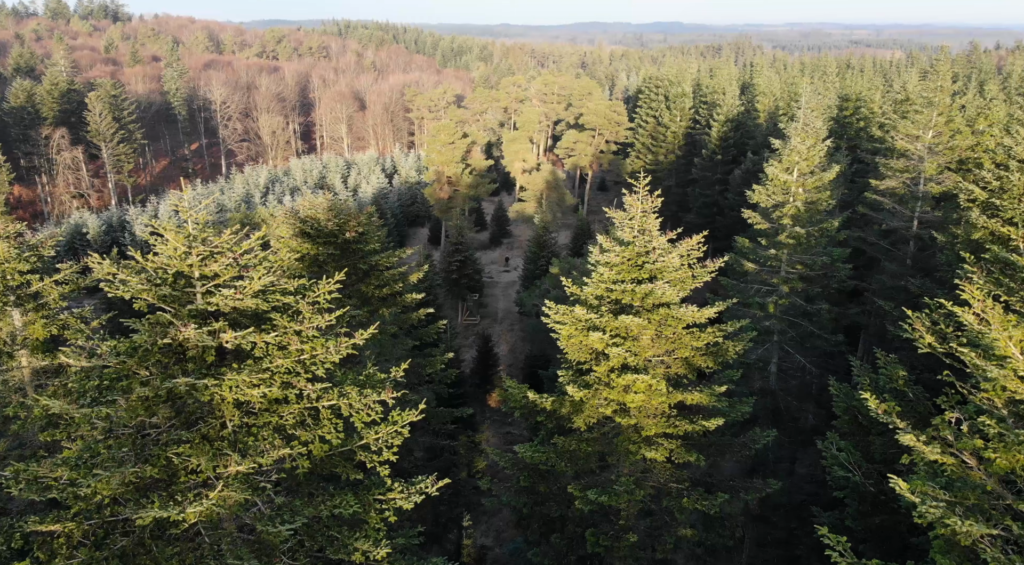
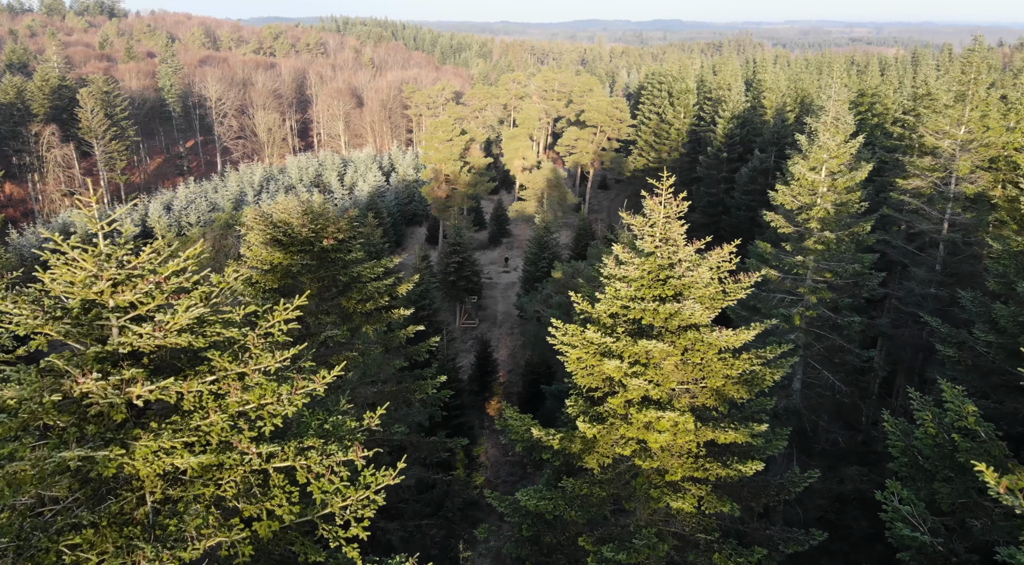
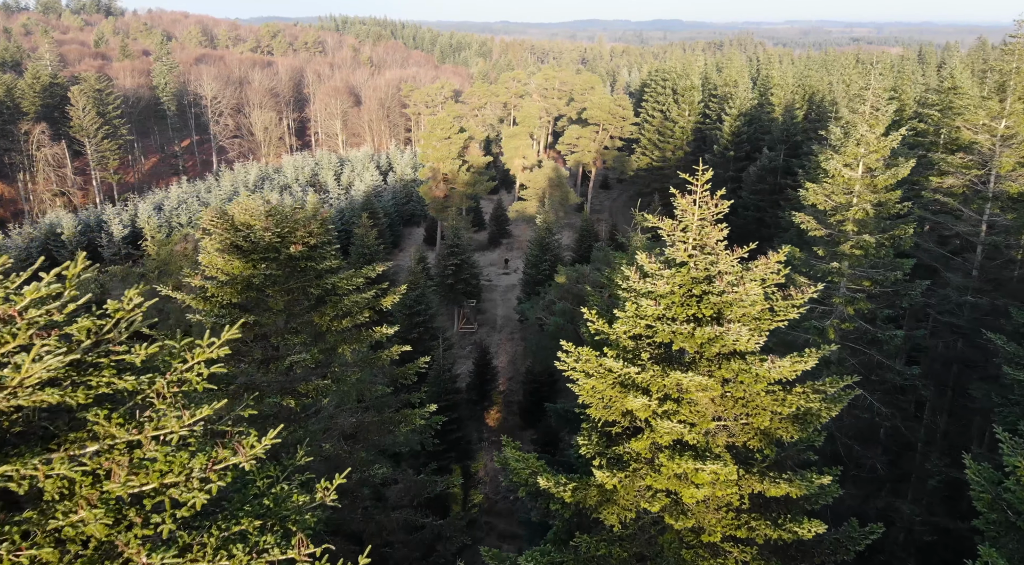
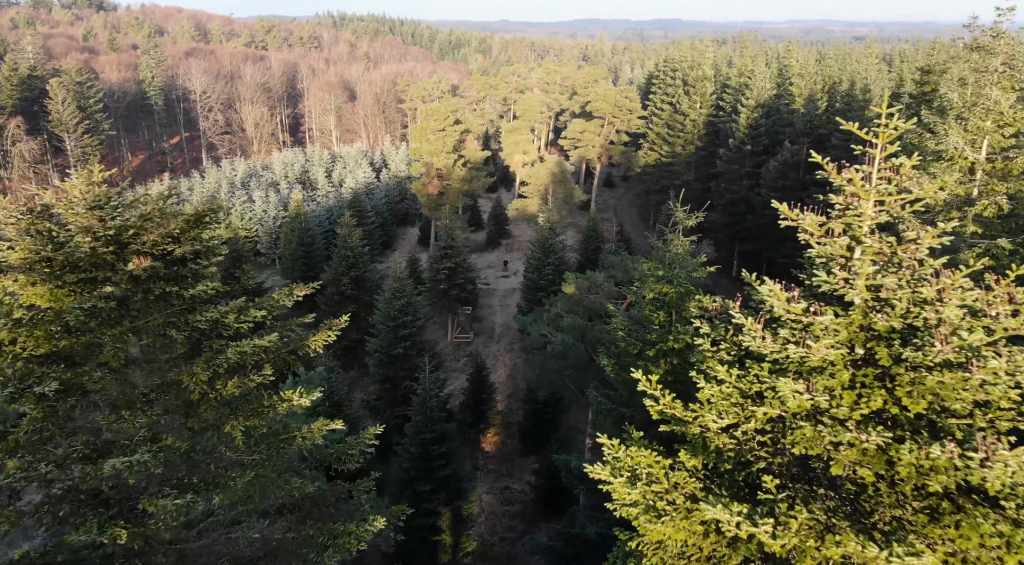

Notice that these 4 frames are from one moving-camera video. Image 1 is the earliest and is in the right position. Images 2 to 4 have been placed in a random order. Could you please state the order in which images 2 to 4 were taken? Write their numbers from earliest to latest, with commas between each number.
2, 3, 4
